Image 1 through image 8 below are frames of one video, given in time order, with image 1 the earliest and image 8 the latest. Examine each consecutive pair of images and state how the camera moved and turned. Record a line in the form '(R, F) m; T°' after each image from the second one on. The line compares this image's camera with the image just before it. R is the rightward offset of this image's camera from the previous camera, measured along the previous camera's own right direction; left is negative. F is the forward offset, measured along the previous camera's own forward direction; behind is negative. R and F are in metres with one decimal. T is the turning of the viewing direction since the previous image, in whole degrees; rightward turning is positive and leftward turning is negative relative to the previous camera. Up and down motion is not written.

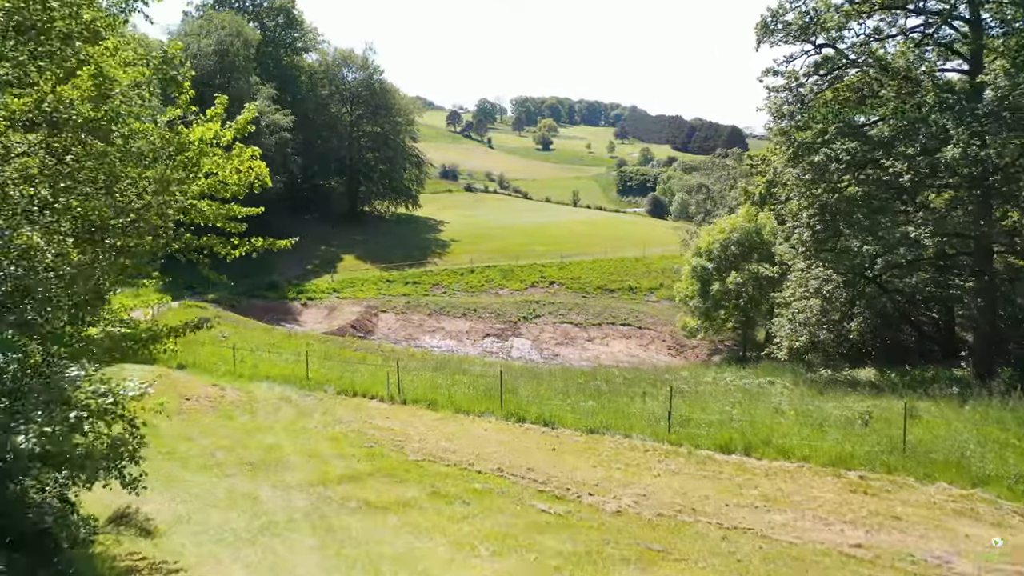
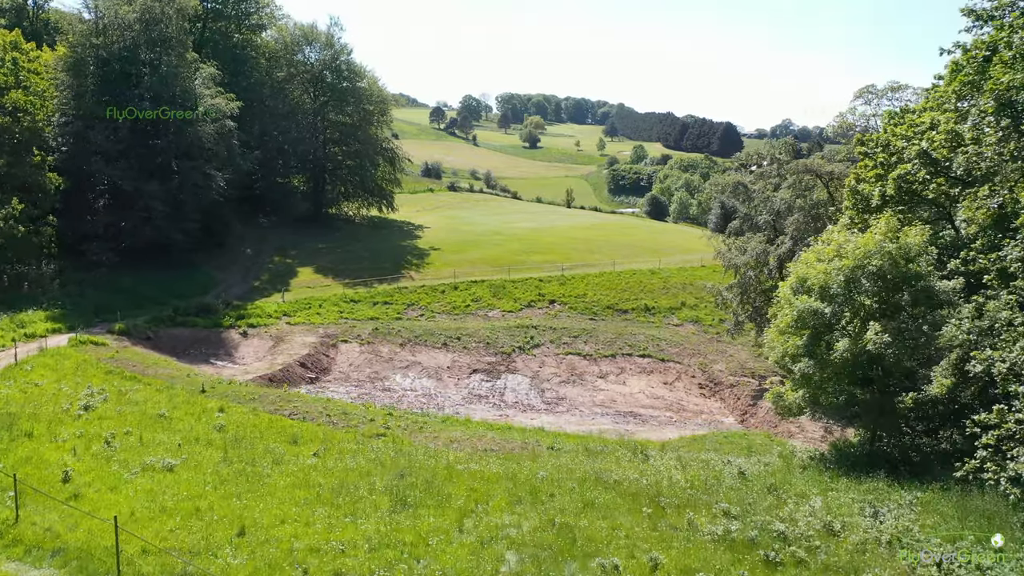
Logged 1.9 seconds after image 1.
(-0.3, +8.6) m; +1°
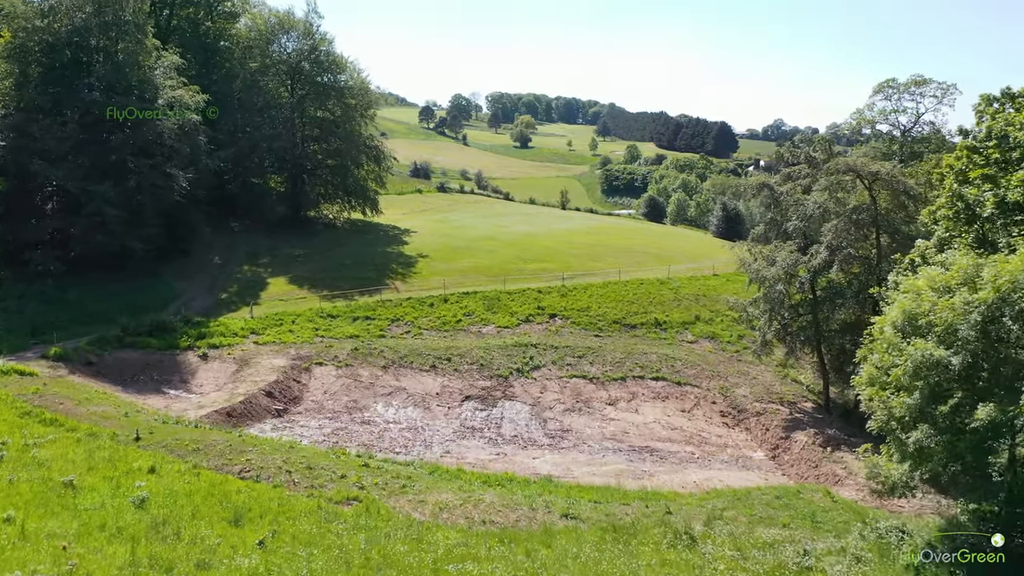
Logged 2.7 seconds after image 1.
(-0.3, +4.1) m; +1°
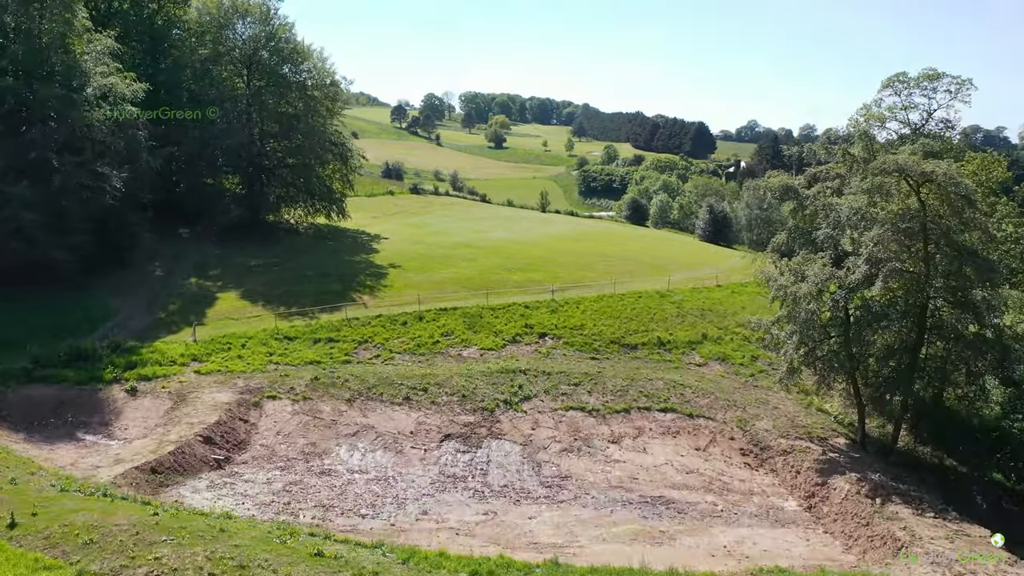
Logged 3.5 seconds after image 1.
(-0.4, +4.4) m; +2°
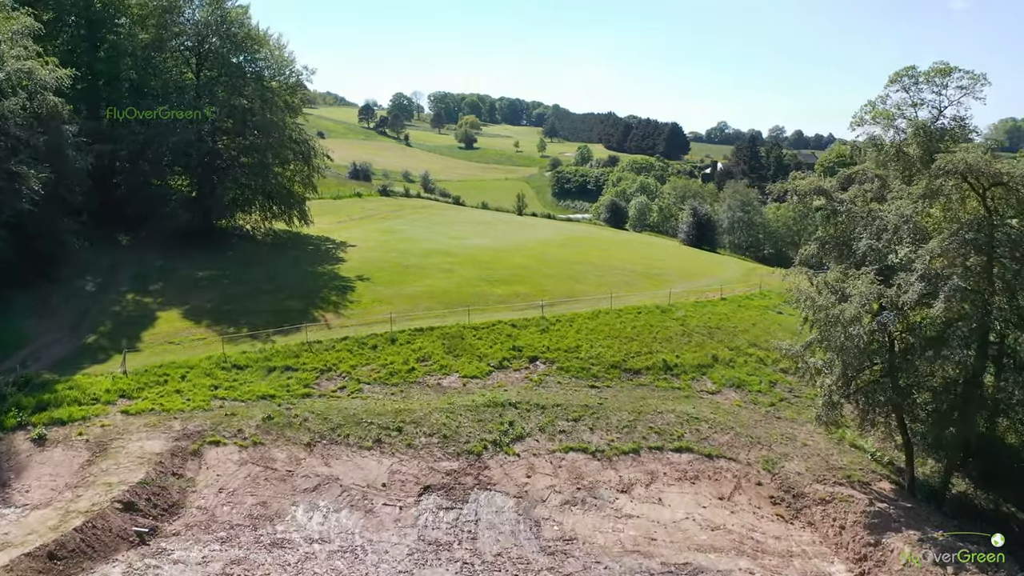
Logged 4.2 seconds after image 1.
(-0.6, +4.1) m; +2°
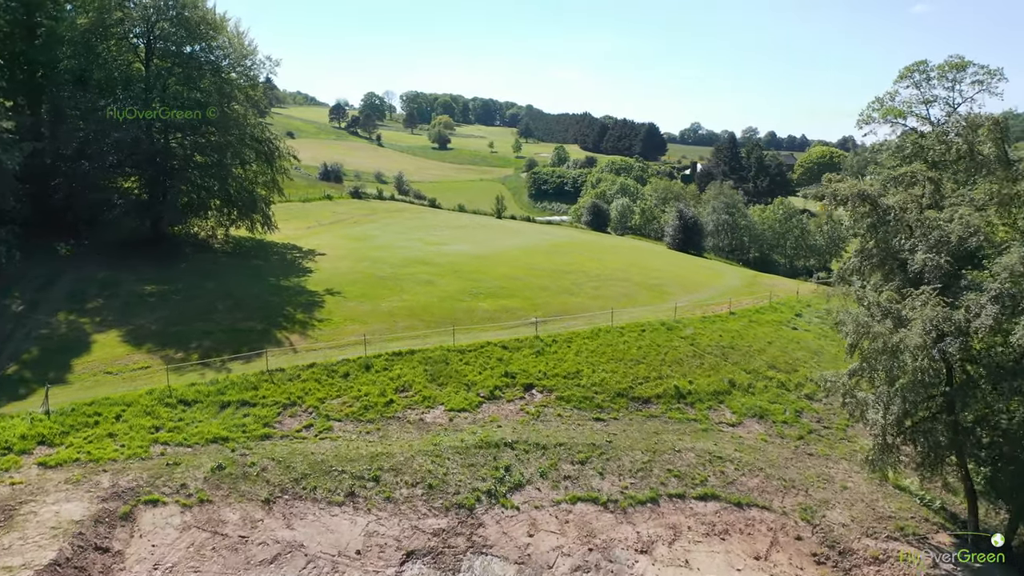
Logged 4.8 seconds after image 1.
(-0.6, +3.6) m; +2°
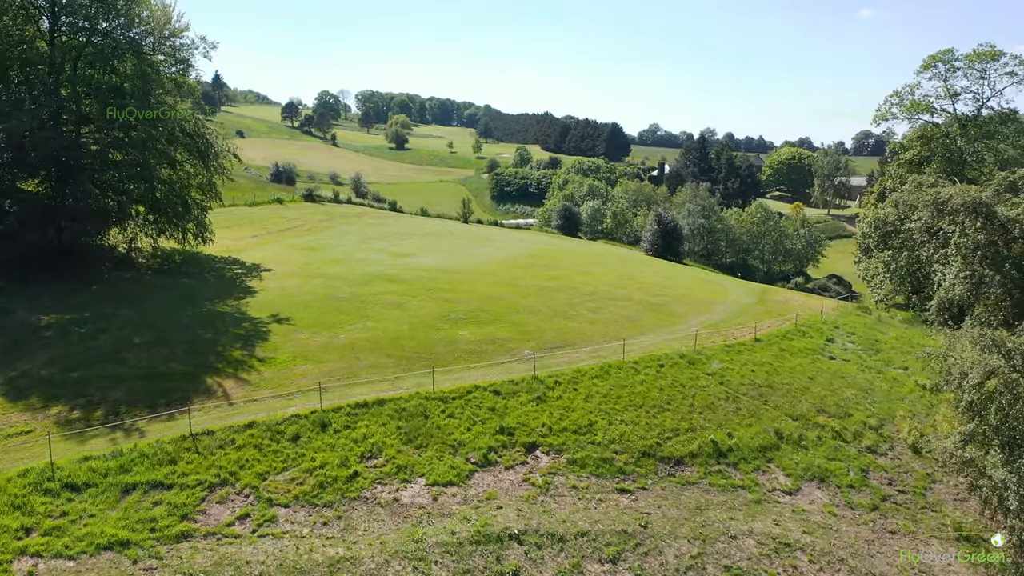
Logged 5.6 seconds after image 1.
(-1.0, +5.4) m; +3°
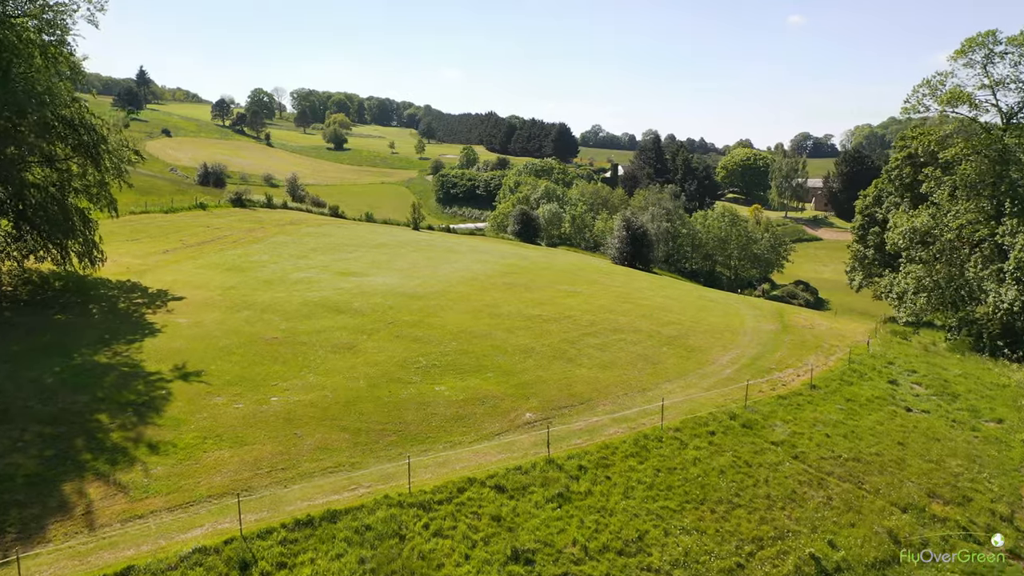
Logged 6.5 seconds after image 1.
(-1.3, +6.6) m; +4°
